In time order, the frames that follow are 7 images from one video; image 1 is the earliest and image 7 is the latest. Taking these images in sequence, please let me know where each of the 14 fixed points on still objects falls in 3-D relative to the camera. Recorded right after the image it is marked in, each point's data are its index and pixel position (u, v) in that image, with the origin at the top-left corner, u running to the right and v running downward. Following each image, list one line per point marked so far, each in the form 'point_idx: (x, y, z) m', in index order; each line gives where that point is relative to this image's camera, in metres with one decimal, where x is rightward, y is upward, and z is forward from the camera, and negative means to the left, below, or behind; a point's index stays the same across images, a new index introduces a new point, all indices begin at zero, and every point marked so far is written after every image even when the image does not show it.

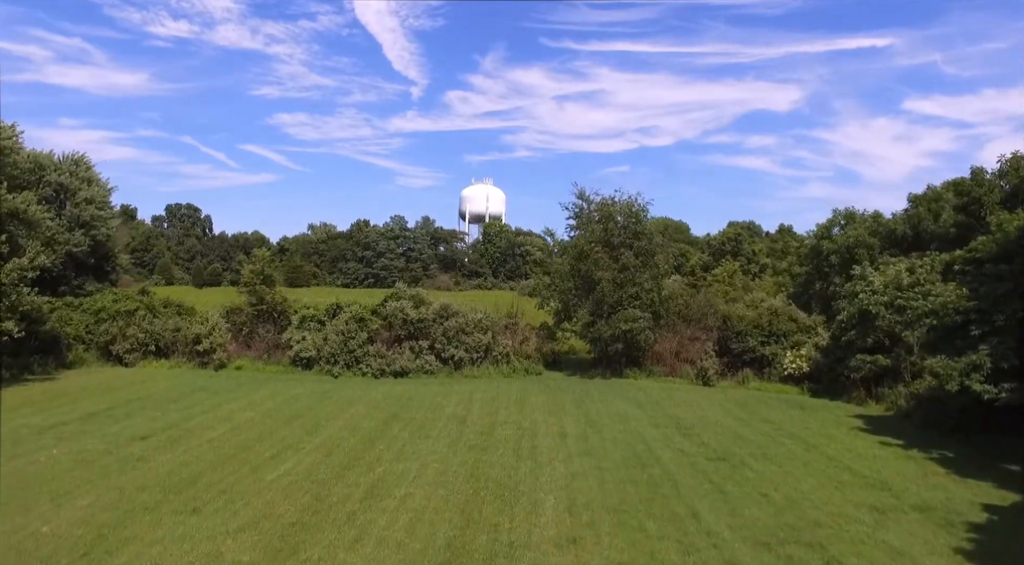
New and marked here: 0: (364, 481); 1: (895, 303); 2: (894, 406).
0: (-2.1, -2.8, +10.5) m
1: (+8.7, -0.5, +17.0) m
2: (+8.7, -2.8, +16.9) m
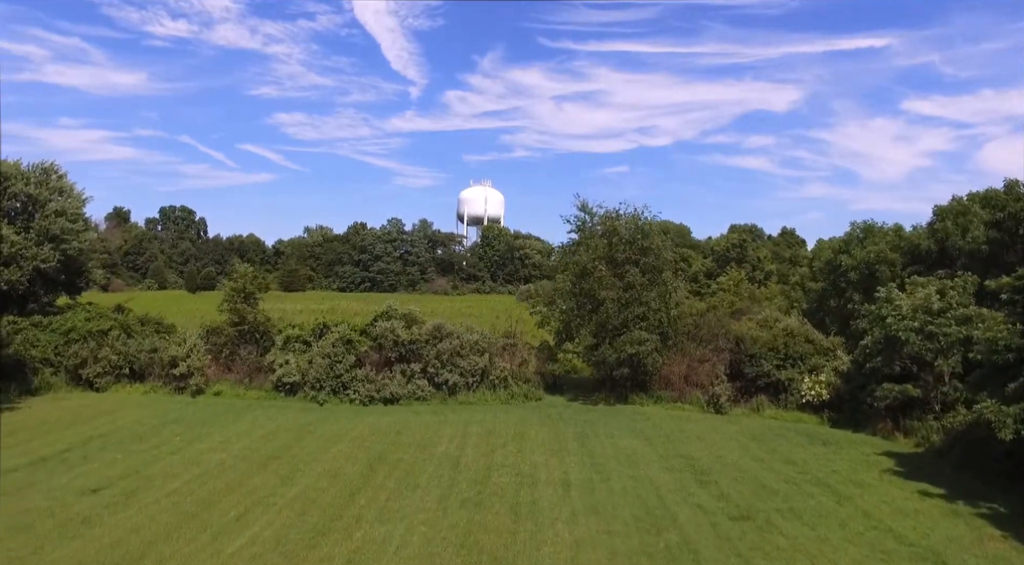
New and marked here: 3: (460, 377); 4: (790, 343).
0: (-2.1, -3.3, +9.2) m
1: (+8.7, -1.0, +15.7) m
2: (+8.6, -3.3, +15.6) m
3: (-1.4, -2.5, +19.9) m
4: (+7.3, -1.6, +19.7) m
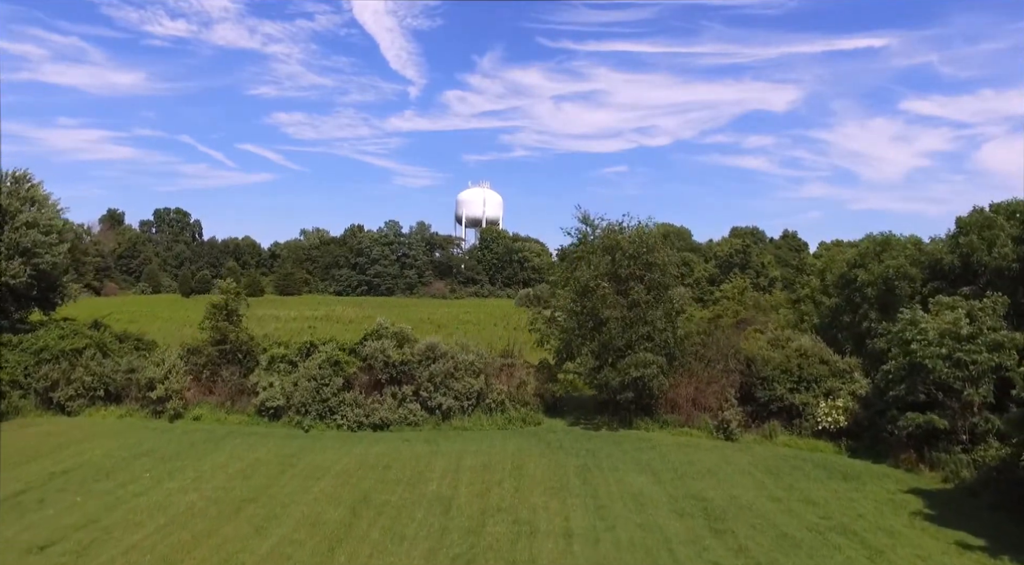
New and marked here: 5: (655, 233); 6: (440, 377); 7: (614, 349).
0: (-2.2, -3.8, +8.0) m
1: (+8.6, -1.4, +14.6) m
2: (+8.6, -3.8, +14.4) m
3: (-1.4, -3.0, +18.8) m
4: (+7.2, -2.1, +18.6) m
5: (+3.7, +1.3, +19.6) m
6: (-1.8, -2.4, +18.9) m
7: (+2.5, -1.7, +18.6) m
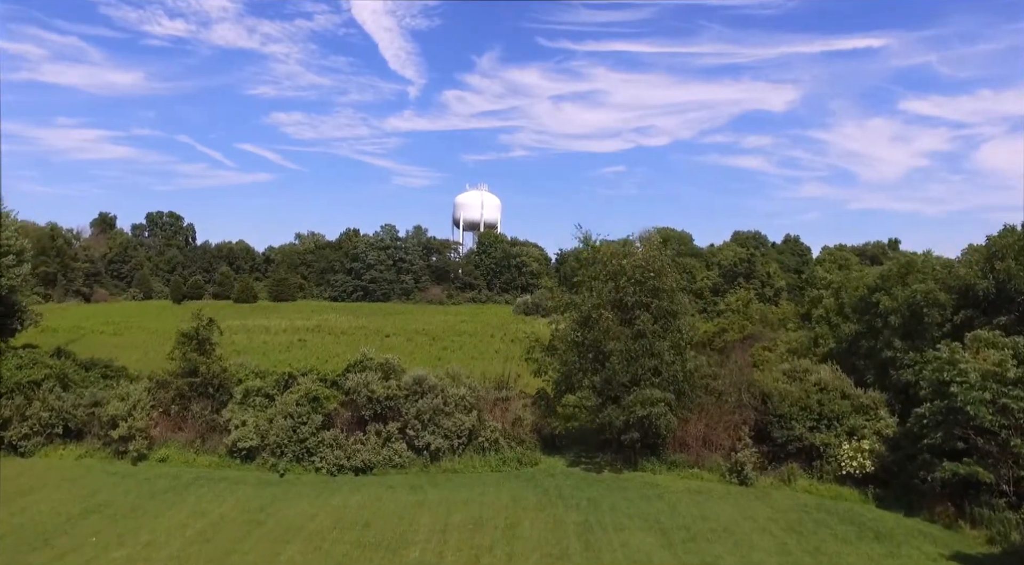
0: (-2.3, -4.4, +6.5) m
1: (+8.5, -2.1, +13.1) m
2: (+8.4, -4.4, +12.9) m
3: (-1.6, -3.6, +17.3) m
4: (+7.1, -2.7, +17.0) m
5: (+3.6, +0.6, +18.1) m
6: (-2.0, -3.1, +17.4) m
7: (+2.4, -2.4, +17.1) m
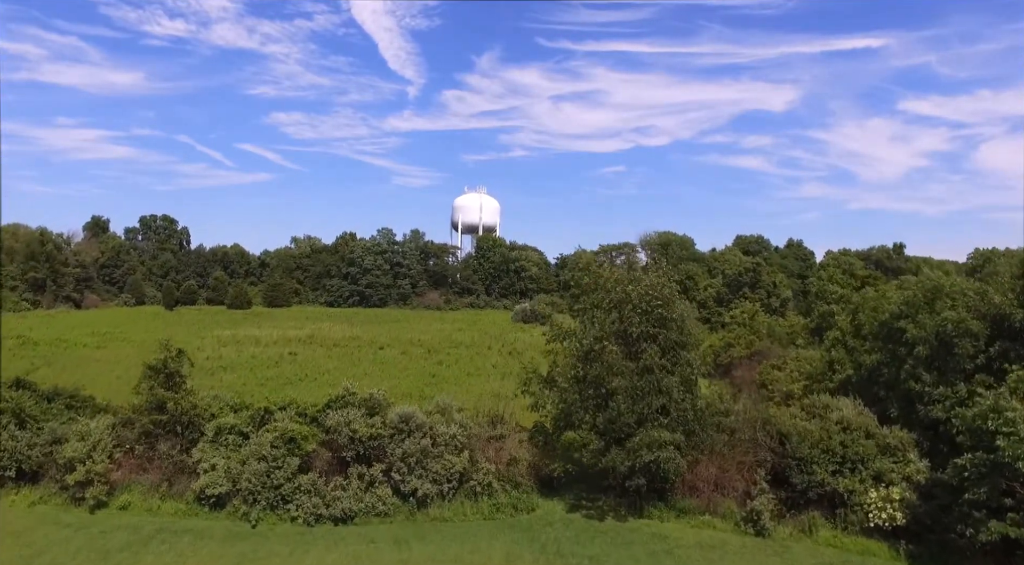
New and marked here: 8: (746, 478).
0: (-2.4, -5.1, +5.0) m
1: (+8.4, -2.7, +11.6) m
2: (+8.3, -5.1, +11.5) m
3: (-1.7, -4.3, +15.8) m
4: (+7.0, -3.4, +15.6) m
5: (+3.5, 0.0, +16.6) m
6: (-2.1, -3.7, +15.9) m
7: (+2.3, -3.0, +15.6) m
8: (+5.0, -4.2, +15.9) m
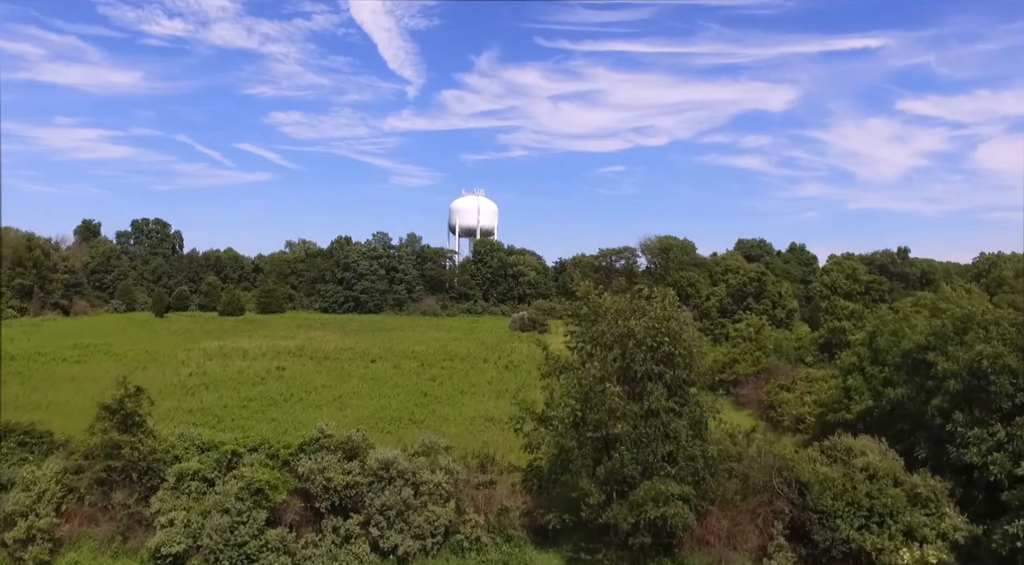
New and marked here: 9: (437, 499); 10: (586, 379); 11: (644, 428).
0: (-2.6, -5.7, +3.5) m
1: (+8.2, -3.4, +10.1) m
2: (+8.2, -5.7, +9.9) m
3: (-1.9, -4.9, +14.3) m
4: (+6.8, -4.0, +14.1) m
5: (+3.3, -0.6, +15.1) m
6: (-2.2, -4.3, +14.4) m
7: (+2.1, -3.6, +14.1) m
8: (+4.8, -4.8, +14.3) m
9: (-1.5, -4.3, +14.8) m
10: (+1.4, -1.9, +14.8) m
11: (+2.6, -2.7, +14.2) m
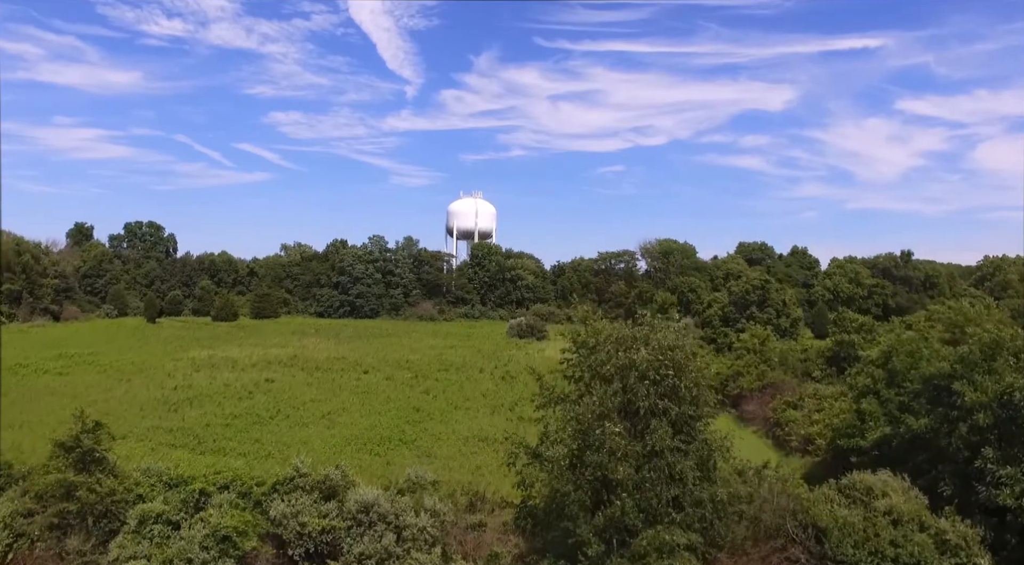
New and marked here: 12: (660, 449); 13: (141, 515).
0: (-2.7, -6.2, +2.3) m
1: (+8.1, -3.8, +8.9) m
2: (+8.0, -6.2, +8.7) m
3: (-2.0, -5.4, +13.0) m
4: (+6.7, -4.5, +12.8) m
5: (+3.2, -1.1, +13.9) m
6: (-2.4, -4.8, +13.2) m
7: (+2.0, -4.1, +12.9) m
8: (+4.7, -5.3, +13.1) m
9: (-1.7, -4.8, +13.6) m
10: (+1.3, -2.4, +13.6) m
11: (+2.4, -3.2, +12.9) m
12: (+2.6, -2.8, +13.0) m
13: (-6.9, -4.3, +13.8) m
